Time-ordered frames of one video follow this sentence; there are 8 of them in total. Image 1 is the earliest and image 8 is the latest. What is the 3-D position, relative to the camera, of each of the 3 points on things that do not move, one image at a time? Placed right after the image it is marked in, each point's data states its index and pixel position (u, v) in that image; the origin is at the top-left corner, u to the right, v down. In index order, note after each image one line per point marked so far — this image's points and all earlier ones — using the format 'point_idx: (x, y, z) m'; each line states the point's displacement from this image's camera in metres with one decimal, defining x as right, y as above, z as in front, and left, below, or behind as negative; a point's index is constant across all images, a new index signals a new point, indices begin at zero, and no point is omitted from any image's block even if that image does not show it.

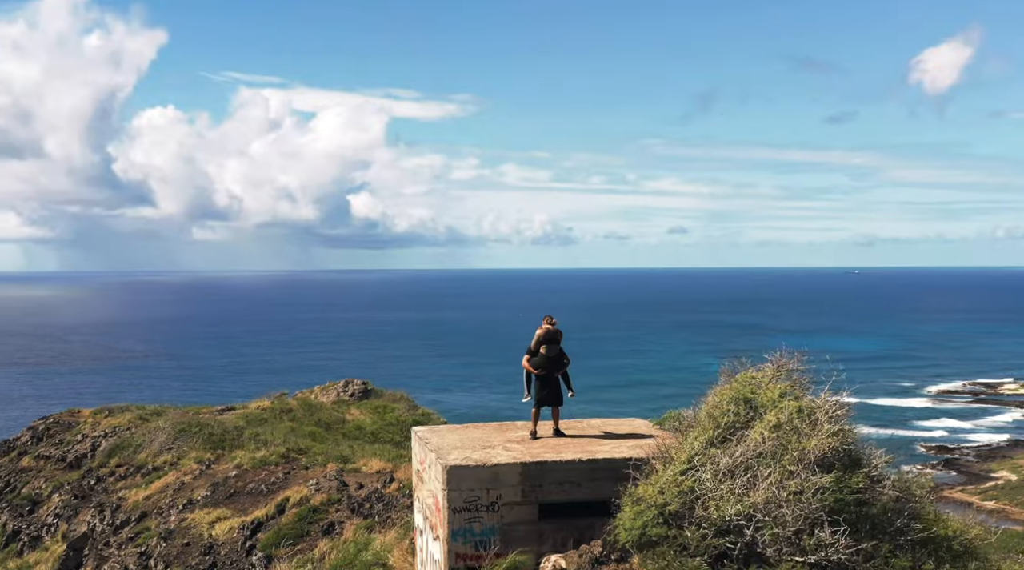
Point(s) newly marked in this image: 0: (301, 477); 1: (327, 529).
0: (-4.1, -3.8, +18.6) m
1: (-2.8, -3.7, +14.3) m
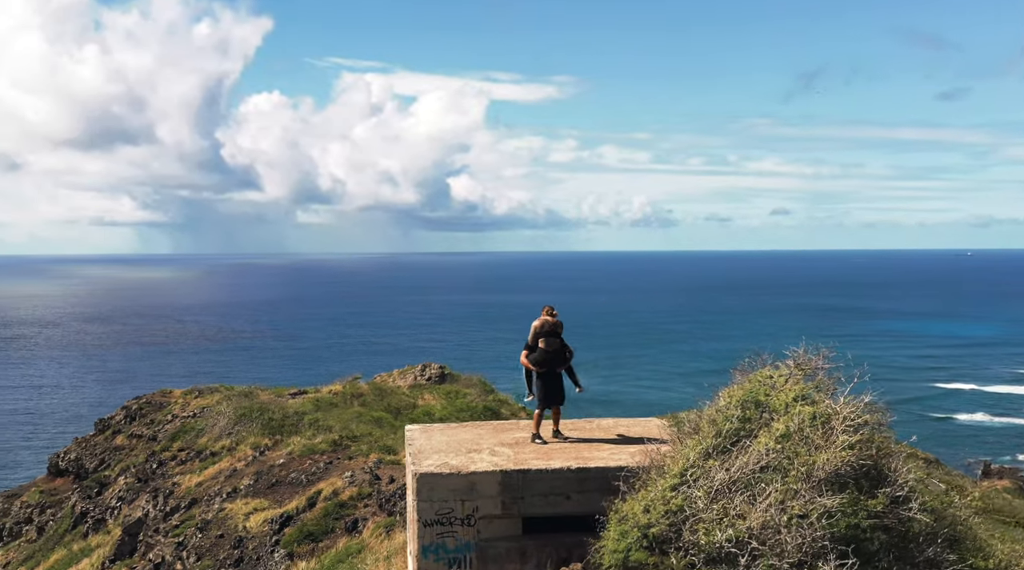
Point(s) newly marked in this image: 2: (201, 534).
0: (-3.3, -3.5, +18.2) m
1: (-2.4, -3.5, +13.8) m
2: (-5.8, -4.6, +17.5) m
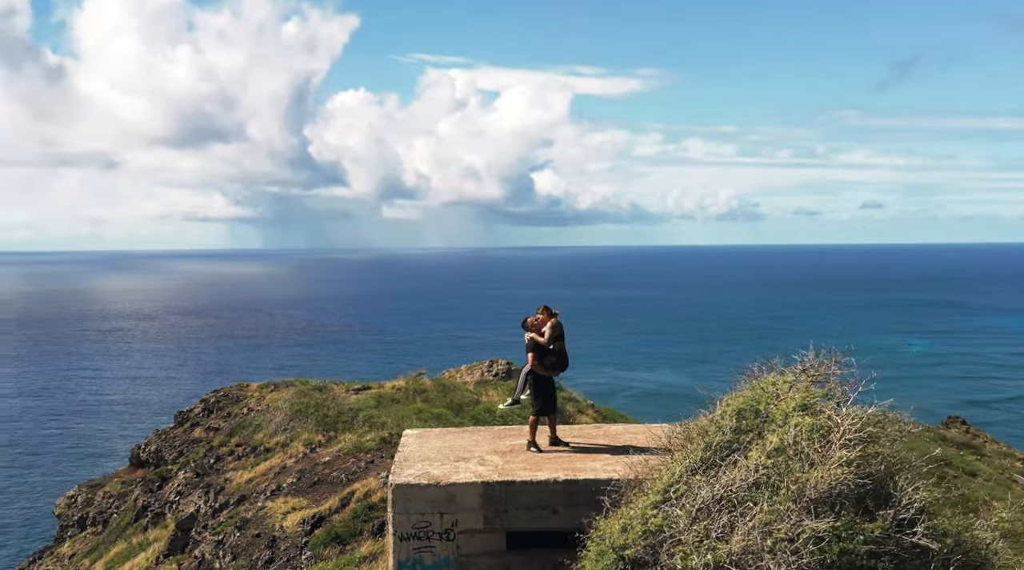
0: (-2.6, -3.5, +18.0) m
1: (-1.9, -3.5, +13.6) m
2: (-5.1, -4.6, +17.5) m
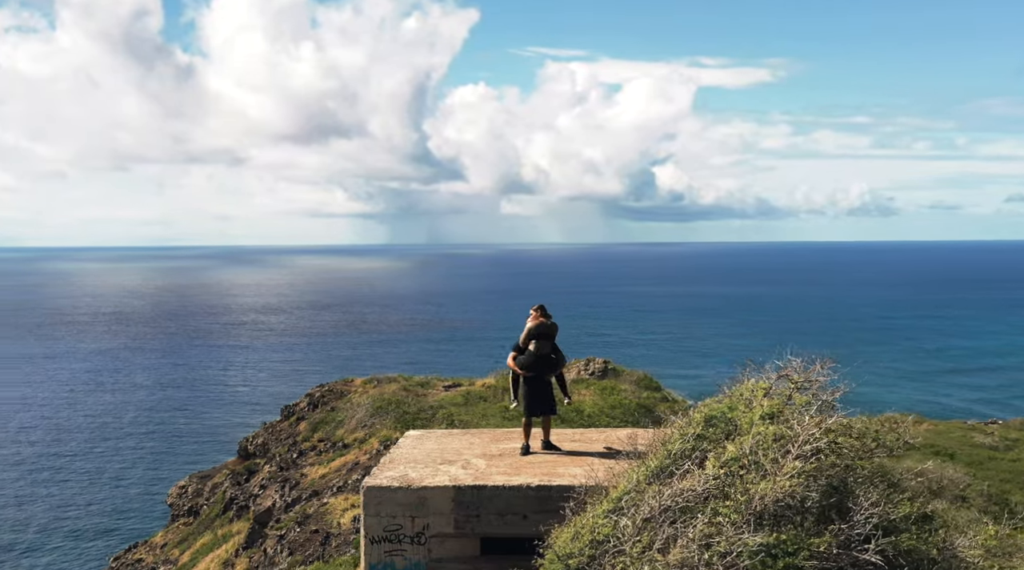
0: (-1.5, -3.5, +18.1) m
1: (-1.3, -3.5, +13.6) m
2: (-4.0, -4.6, +17.9) m
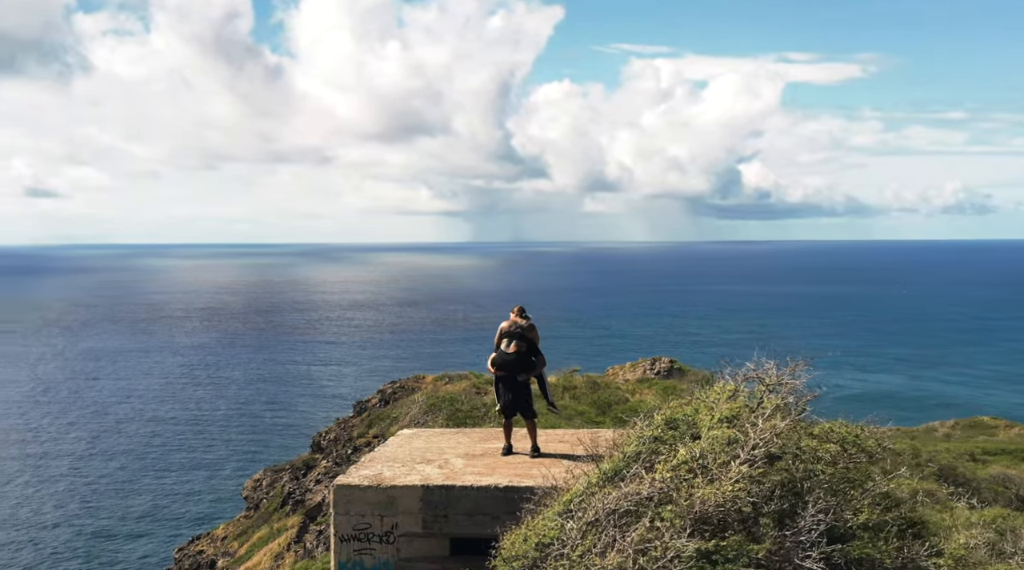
0: (-0.8, -3.5, +18.2) m
1: (-0.9, -3.5, +13.7) m
2: (-3.4, -4.6, +18.1) m
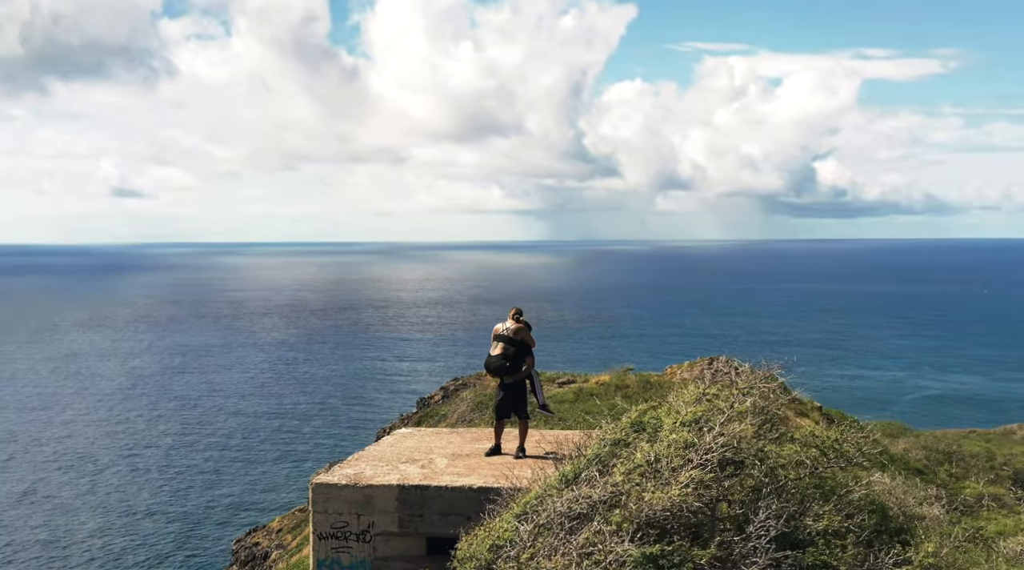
0: (-0.2, -3.4, +18.2) m
1: (-0.6, -3.5, +13.7) m
2: (-2.8, -4.5, +18.3) m
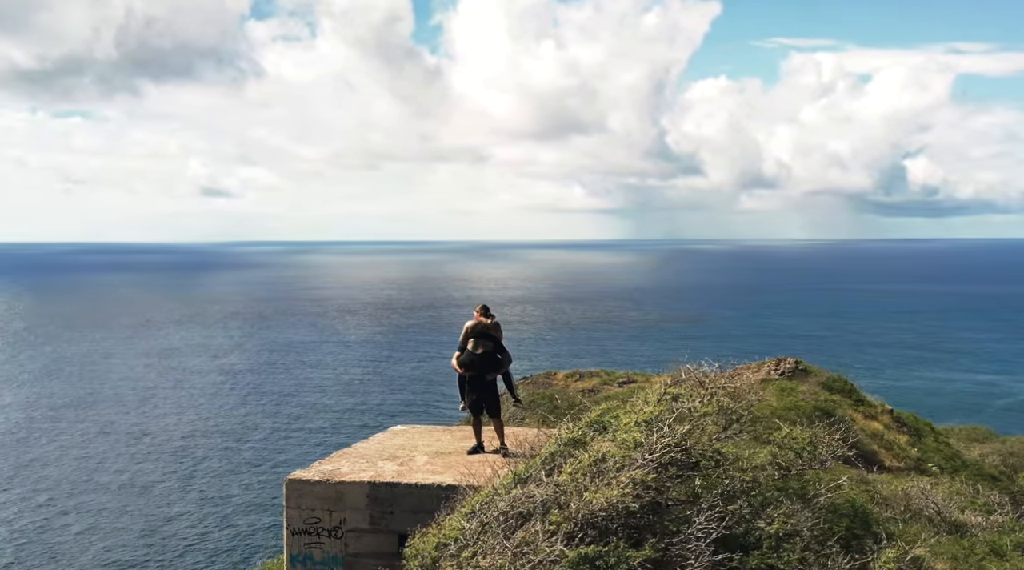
0: (+0.4, -3.4, +18.1) m
1: (-0.3, -3.4, +13.7) m
2: (-2.1, -4.5, +18.4) m
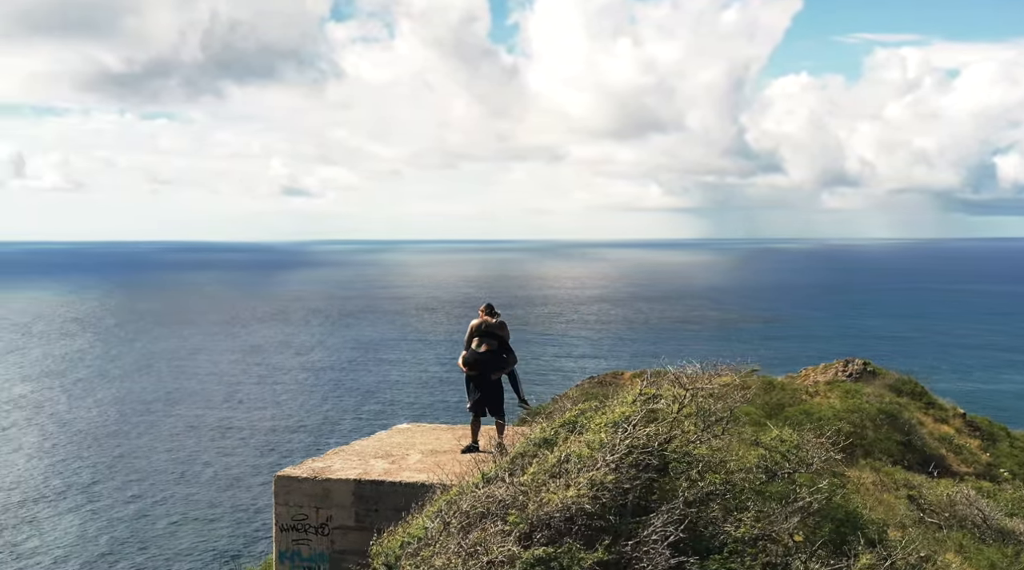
0: (+1.1, -3.4, +18.0) m
1: (+0.1, -3.4, +13.7) m
2: (-1.4, -4.5, +18.5) m
